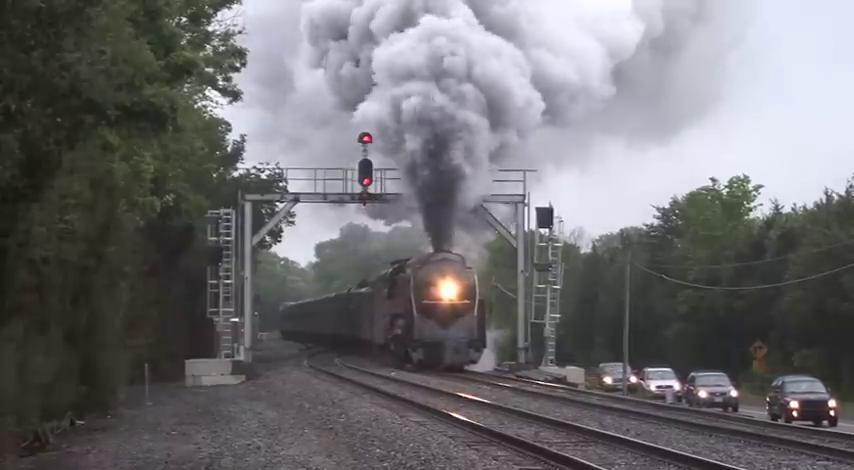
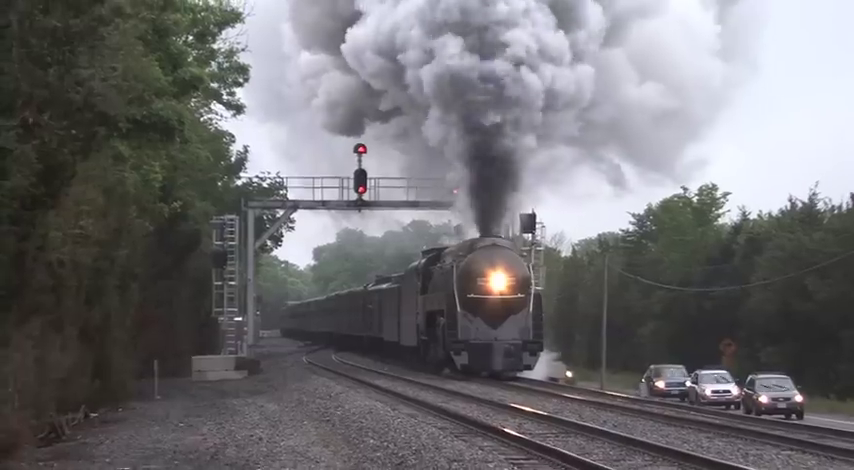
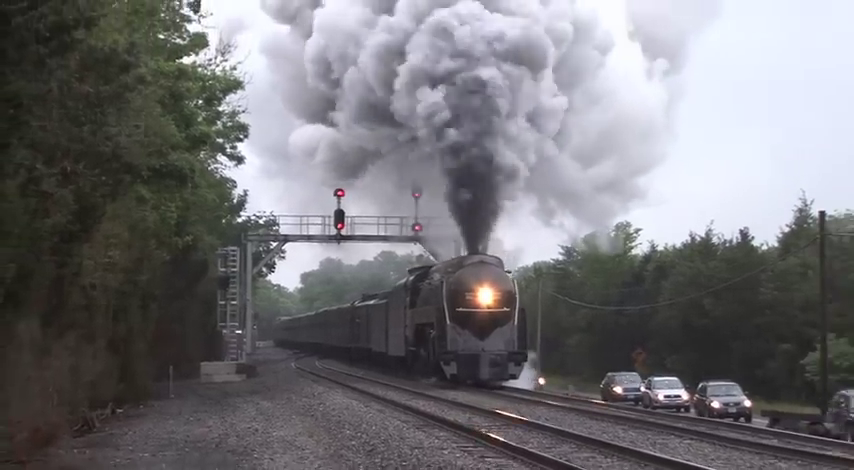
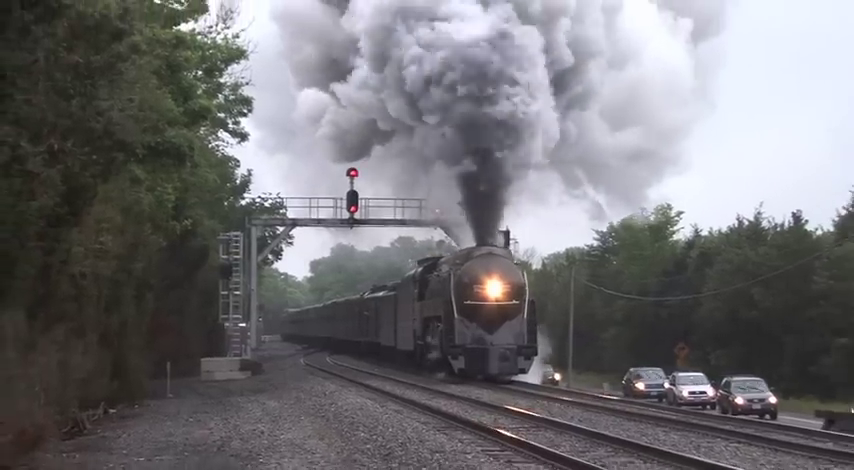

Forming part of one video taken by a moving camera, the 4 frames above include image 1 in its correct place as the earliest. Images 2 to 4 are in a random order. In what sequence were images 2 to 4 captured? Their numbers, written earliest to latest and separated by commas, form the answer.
2, 4, 3
